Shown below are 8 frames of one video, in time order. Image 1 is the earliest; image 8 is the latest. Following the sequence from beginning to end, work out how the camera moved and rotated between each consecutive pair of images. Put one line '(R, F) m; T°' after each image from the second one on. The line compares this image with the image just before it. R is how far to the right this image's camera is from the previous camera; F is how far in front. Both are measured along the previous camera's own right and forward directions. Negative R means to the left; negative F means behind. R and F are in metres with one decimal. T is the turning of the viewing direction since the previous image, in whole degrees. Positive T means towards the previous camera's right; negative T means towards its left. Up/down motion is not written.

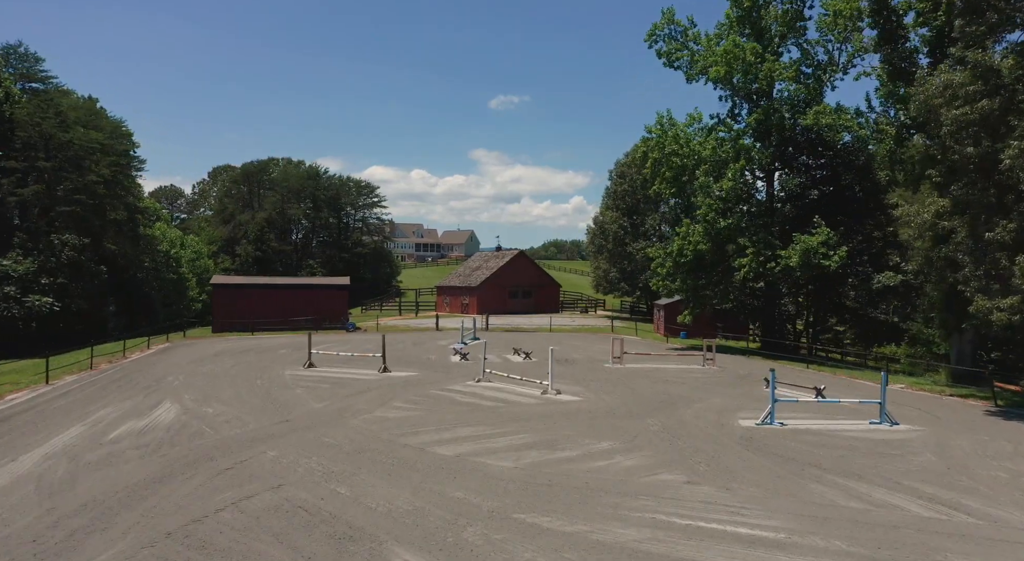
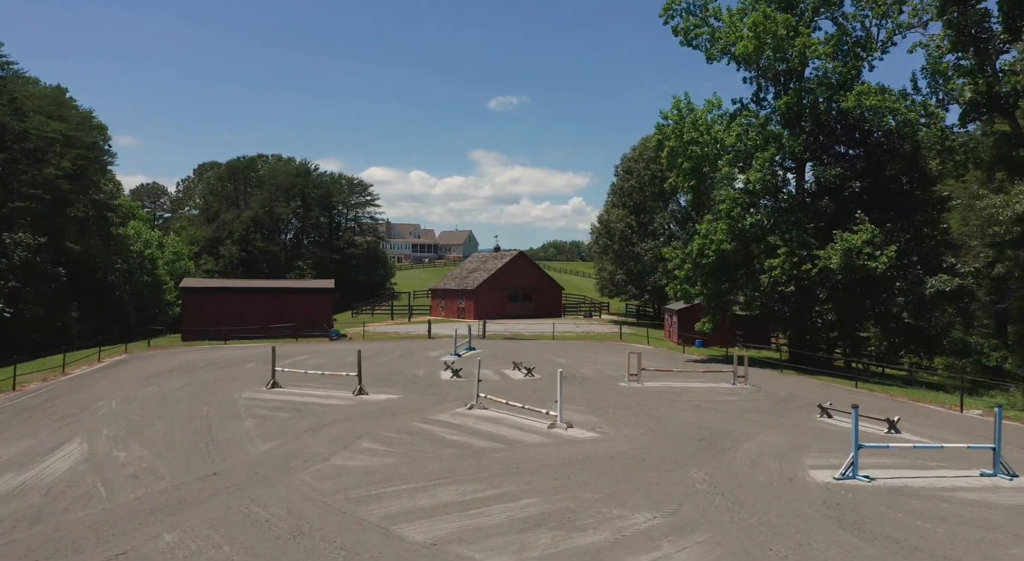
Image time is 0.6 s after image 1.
(0.0, +3.8) m; 0°
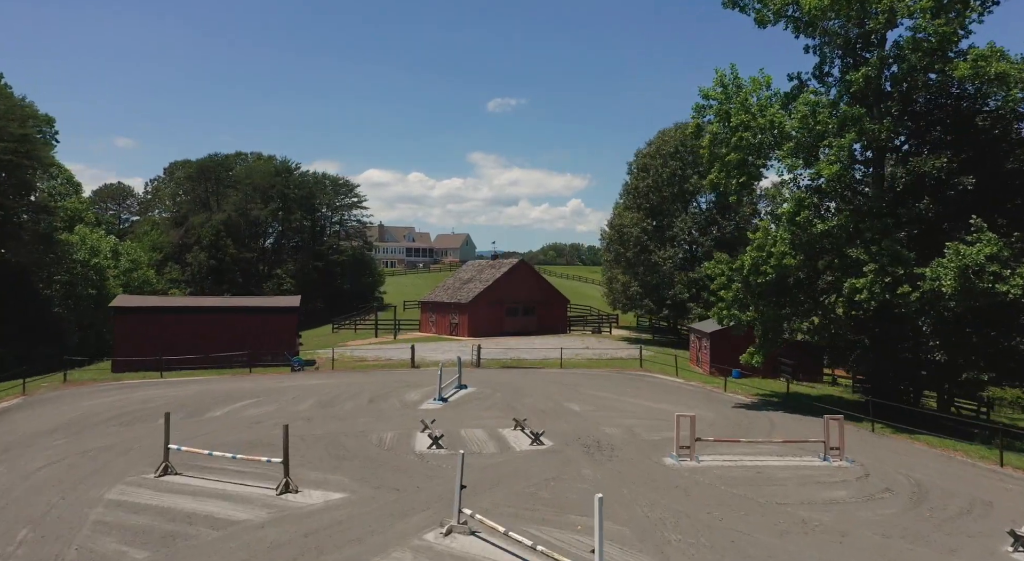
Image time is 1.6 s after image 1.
(0.0, +6.8) m; 0°
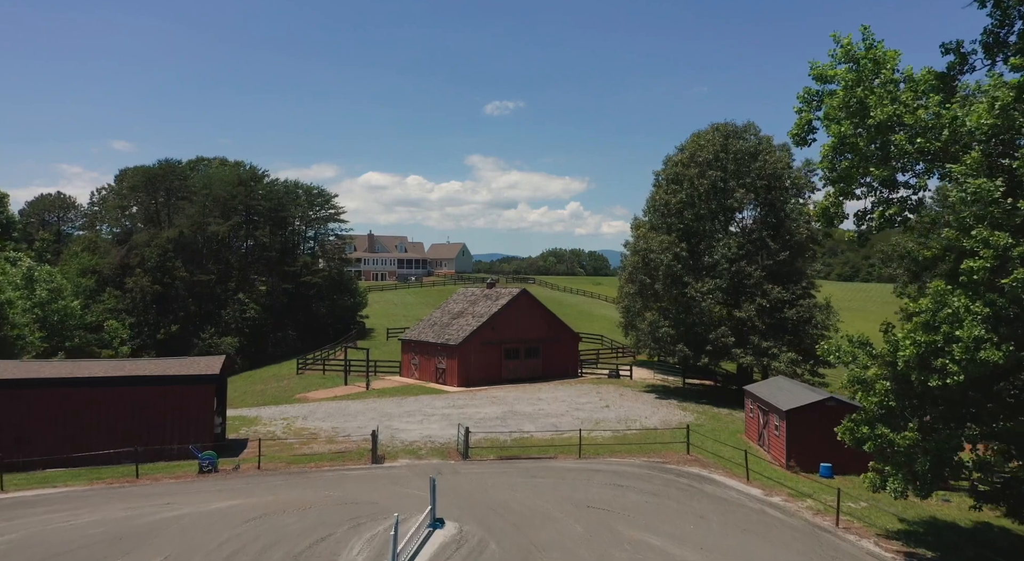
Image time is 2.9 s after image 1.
(-0.1, +9.6) m; 0°
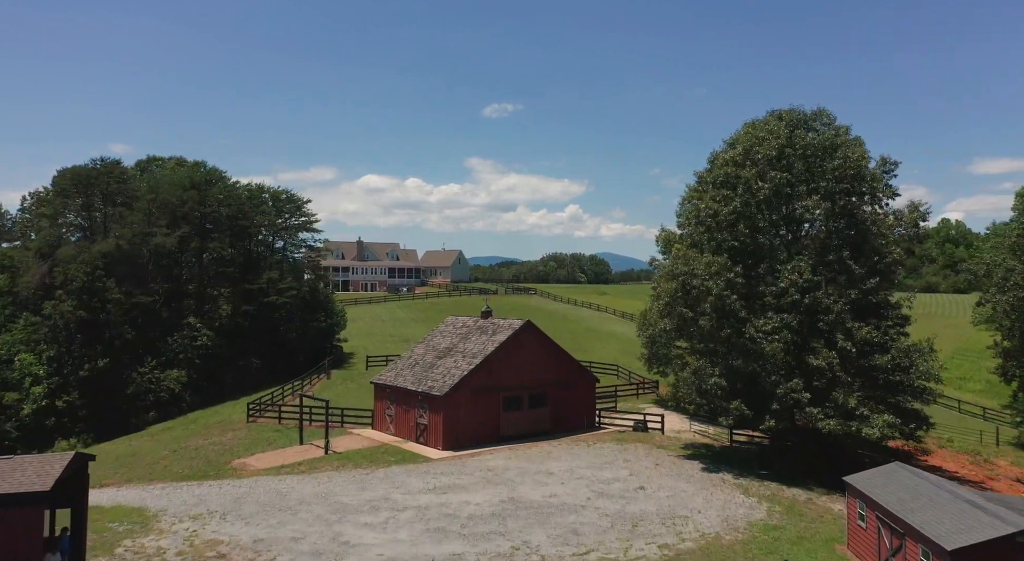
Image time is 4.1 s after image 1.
(-0.1, +9.3) m; 0°
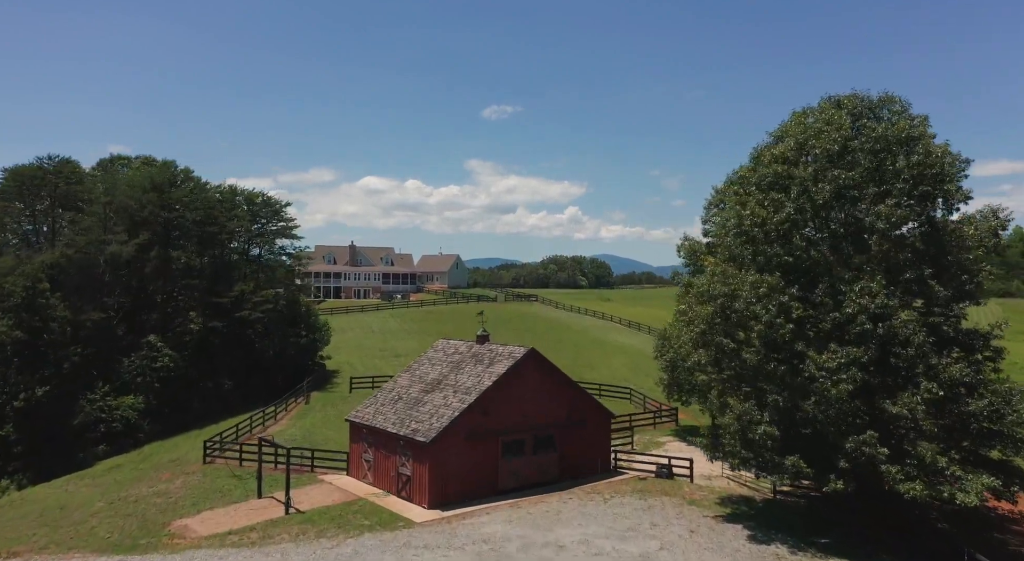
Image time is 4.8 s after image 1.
(0.0, +5.7) m; 0°
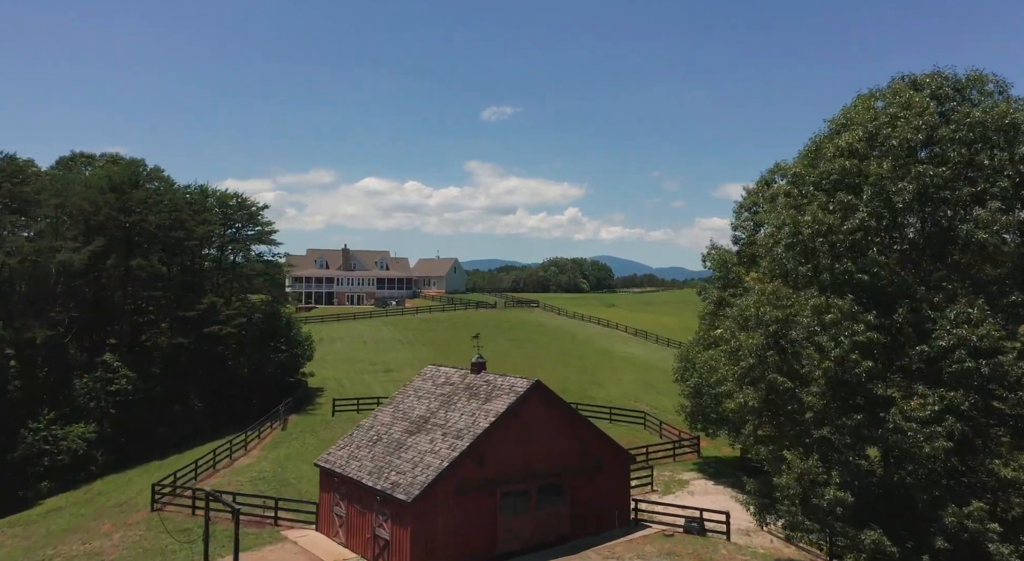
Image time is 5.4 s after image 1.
(-0.1, +5.0) m; 0°
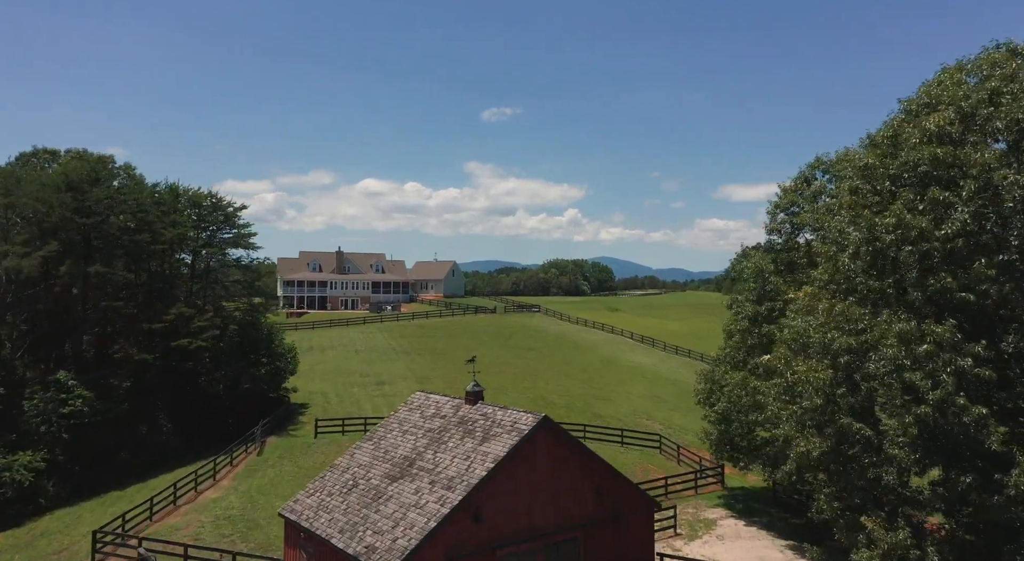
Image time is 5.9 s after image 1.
(-0.1, +4.2) m; 0°
